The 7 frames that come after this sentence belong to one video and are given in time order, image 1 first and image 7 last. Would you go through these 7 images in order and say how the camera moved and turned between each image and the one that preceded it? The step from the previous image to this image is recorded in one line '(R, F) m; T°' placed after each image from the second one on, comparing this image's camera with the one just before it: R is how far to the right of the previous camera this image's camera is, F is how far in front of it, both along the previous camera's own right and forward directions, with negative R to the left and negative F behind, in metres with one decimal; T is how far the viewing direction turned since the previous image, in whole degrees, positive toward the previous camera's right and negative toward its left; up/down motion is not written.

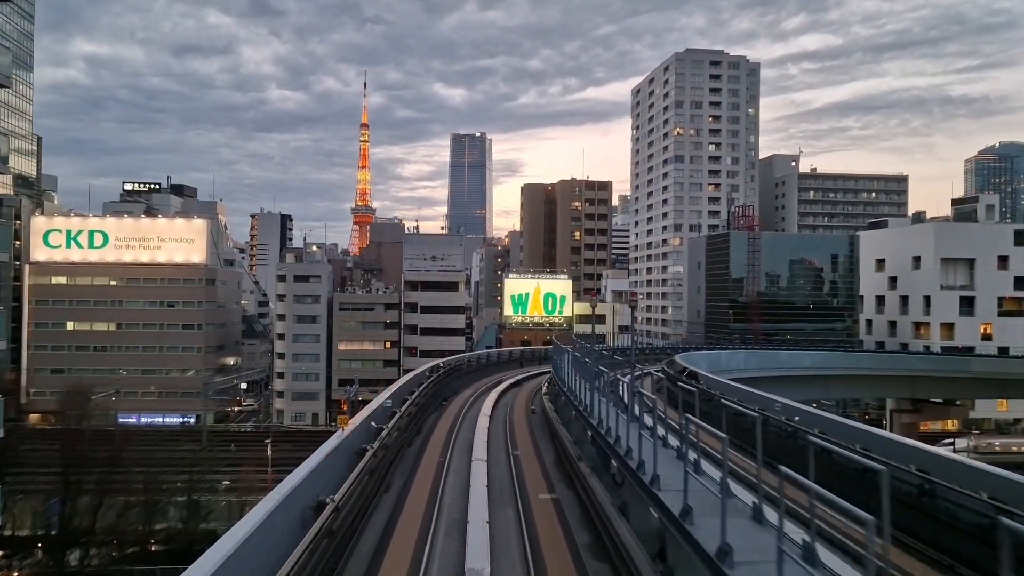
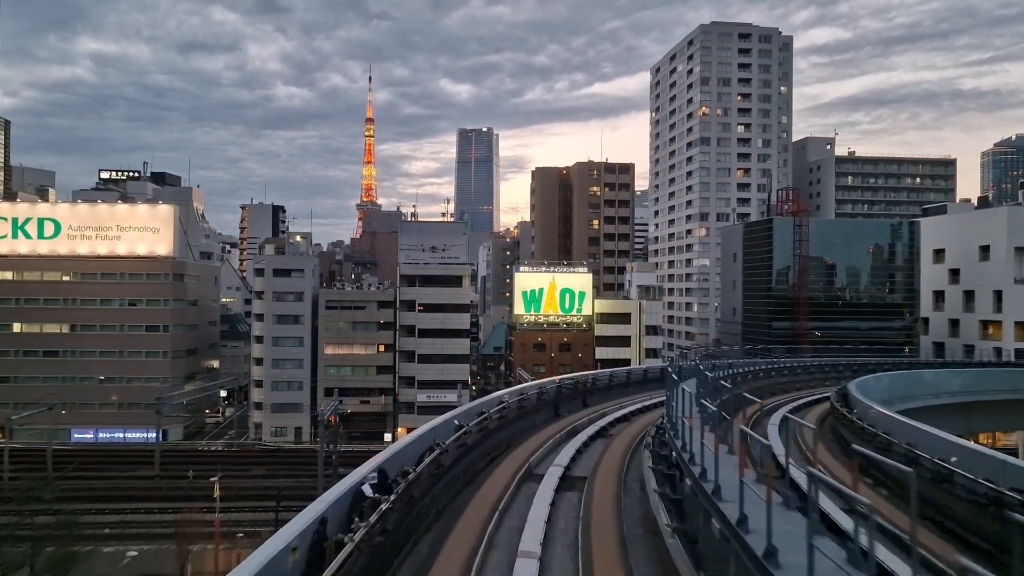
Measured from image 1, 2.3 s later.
(-0.2, +3.7) m; -1°
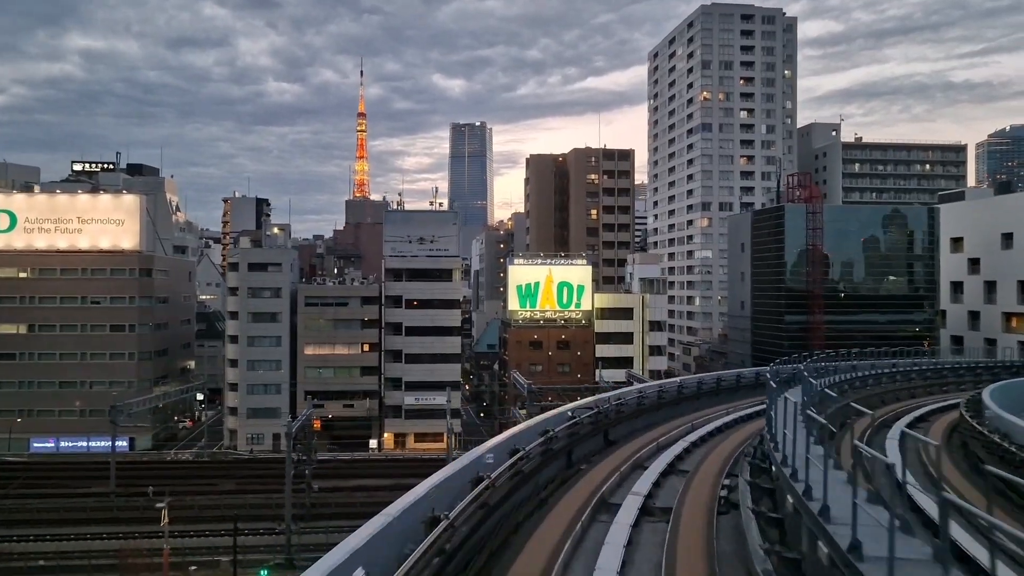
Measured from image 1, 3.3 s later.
(0.0, +1.7) m; 0°
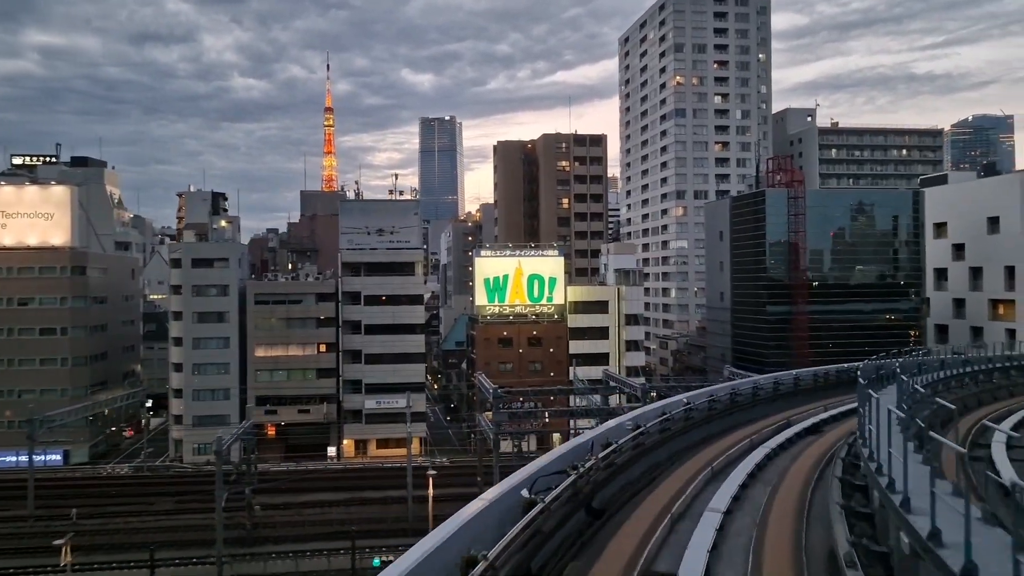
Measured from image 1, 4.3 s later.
(+0.3, +1.4) m; +2°
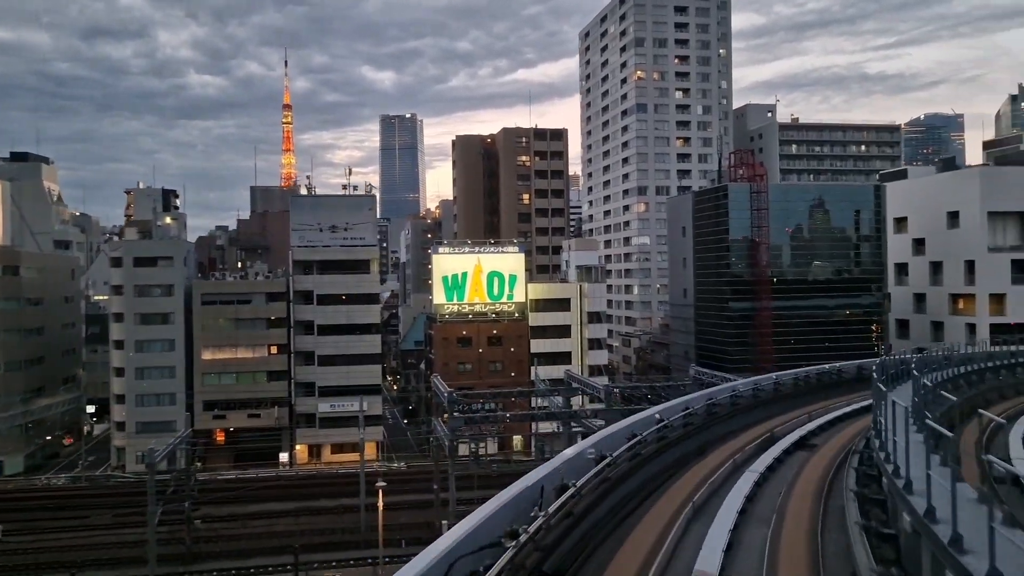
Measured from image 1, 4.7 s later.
(+0.3, +0.6) m; +3°
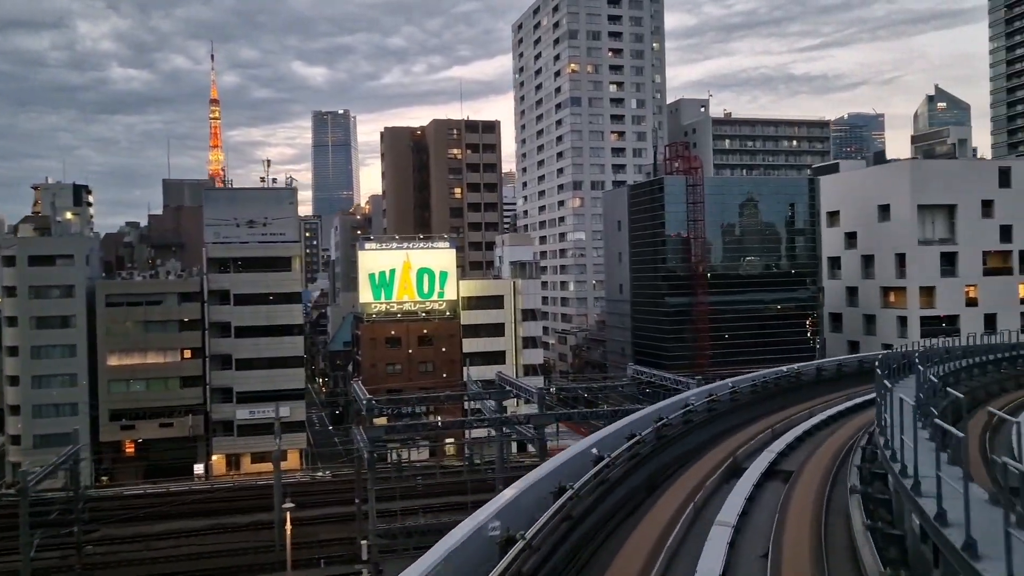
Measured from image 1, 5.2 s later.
(+0.6, +0.7) m; +5°
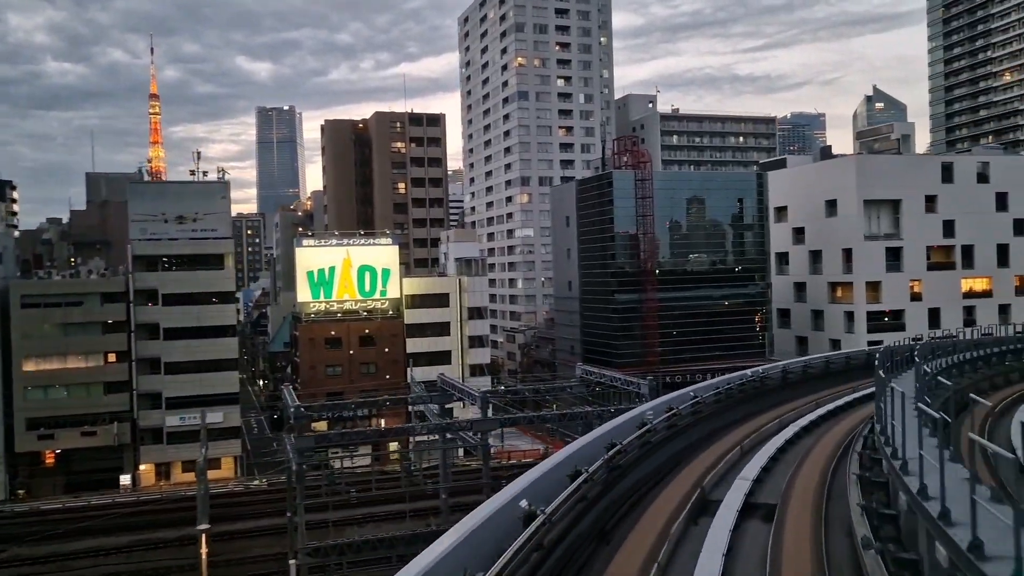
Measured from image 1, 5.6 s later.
(+0.4, +0.5) m; +4°
